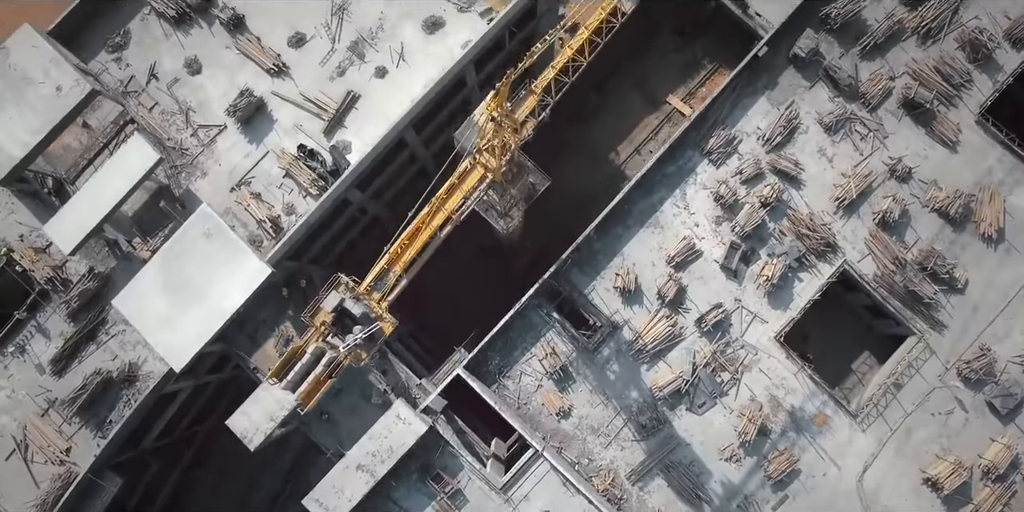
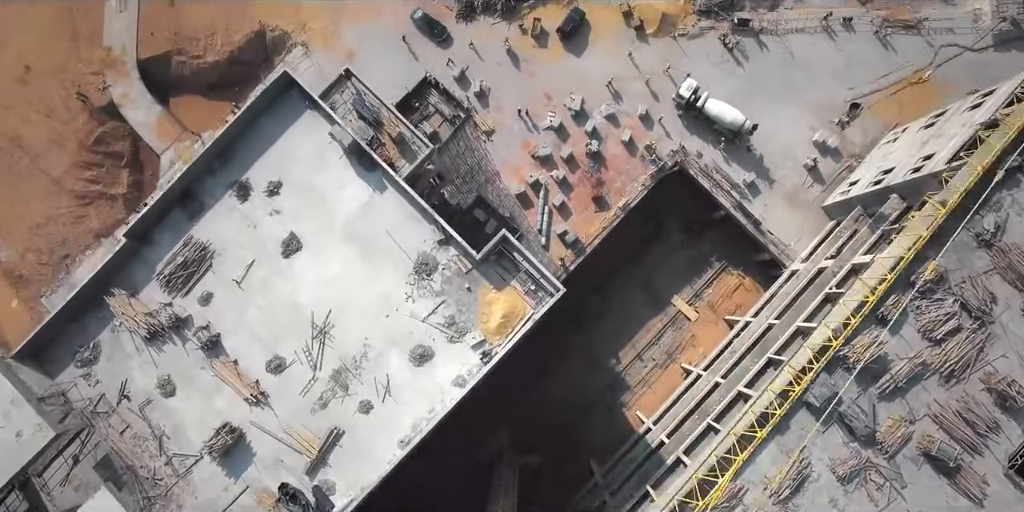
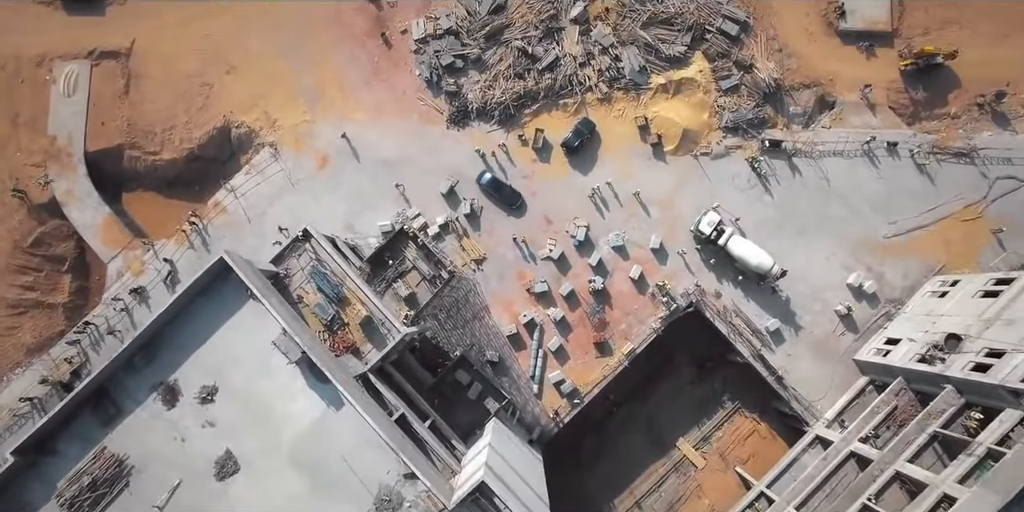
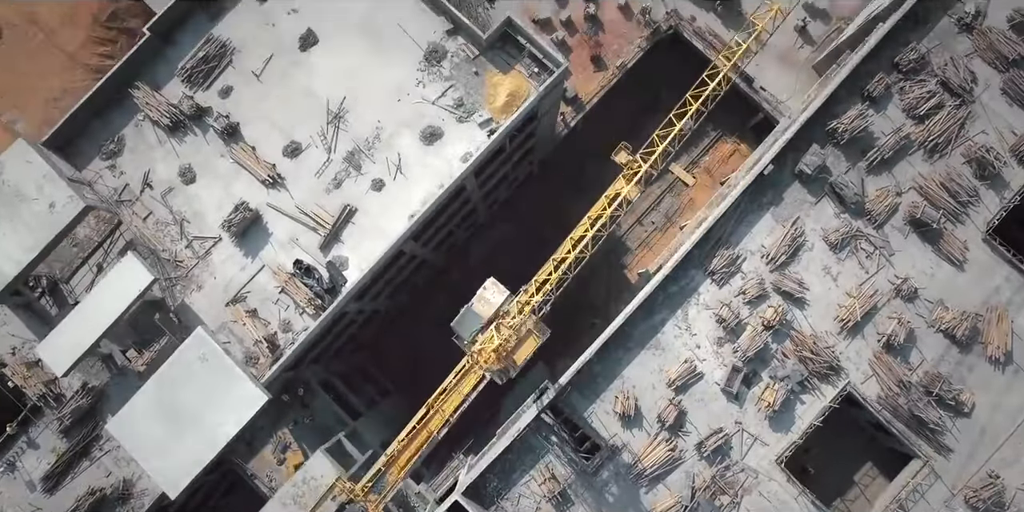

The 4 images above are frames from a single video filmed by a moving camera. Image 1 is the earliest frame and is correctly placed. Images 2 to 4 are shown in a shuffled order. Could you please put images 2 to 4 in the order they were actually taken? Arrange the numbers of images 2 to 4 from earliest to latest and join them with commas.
4, 2, 3
